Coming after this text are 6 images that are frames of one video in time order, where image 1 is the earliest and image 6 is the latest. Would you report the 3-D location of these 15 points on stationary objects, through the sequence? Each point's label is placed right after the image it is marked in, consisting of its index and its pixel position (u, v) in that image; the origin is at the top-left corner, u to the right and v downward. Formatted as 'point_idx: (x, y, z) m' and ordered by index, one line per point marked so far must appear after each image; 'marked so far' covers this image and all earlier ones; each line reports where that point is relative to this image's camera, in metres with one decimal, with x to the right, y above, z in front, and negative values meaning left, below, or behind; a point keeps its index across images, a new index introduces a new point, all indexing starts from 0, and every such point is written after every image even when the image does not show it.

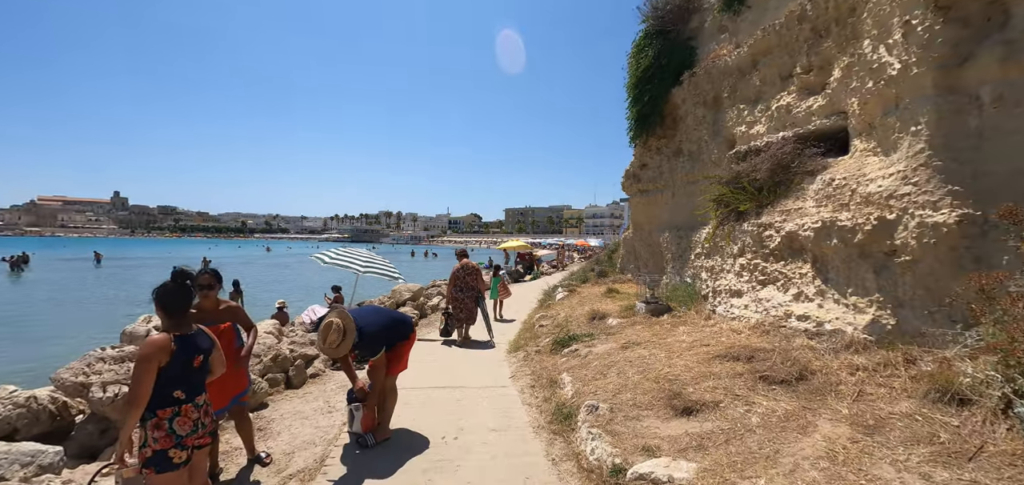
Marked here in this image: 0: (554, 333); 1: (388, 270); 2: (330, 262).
0: (+0.8, -1.7, +8.4) m
1: (-2.6, -0.6, +9.6) m
2: (-4.0, -0.4, +9.7) m
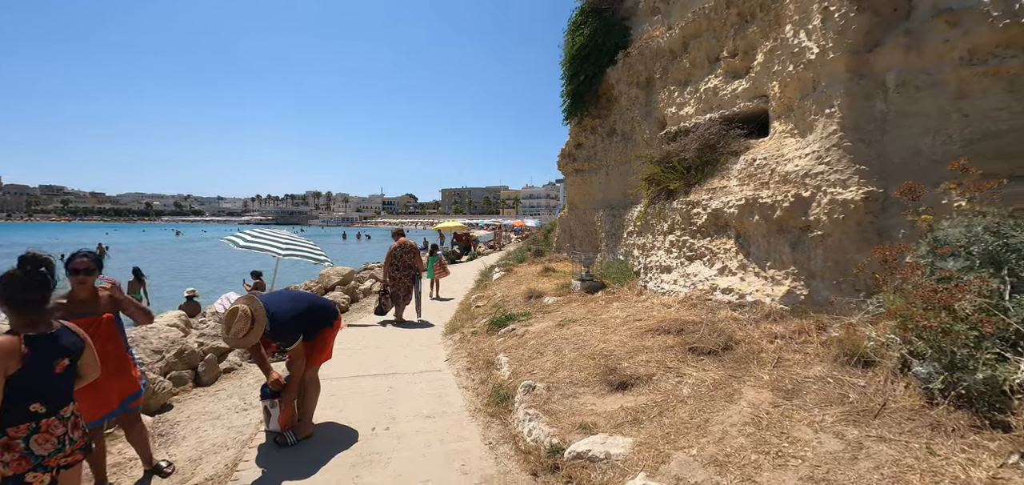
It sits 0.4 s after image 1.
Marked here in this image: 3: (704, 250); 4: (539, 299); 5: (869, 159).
0: (-0.4, -1.3, +8.3) m
1: (-4.0, -0.2, +8.9) m
2: (-5.3, 0.0, +8.8) m
3: (+3.0, -0.1, +6.8) m
4: (+0.5, -1.1, +8.5) m
5: (+4.0, +0.9, +4.9) m
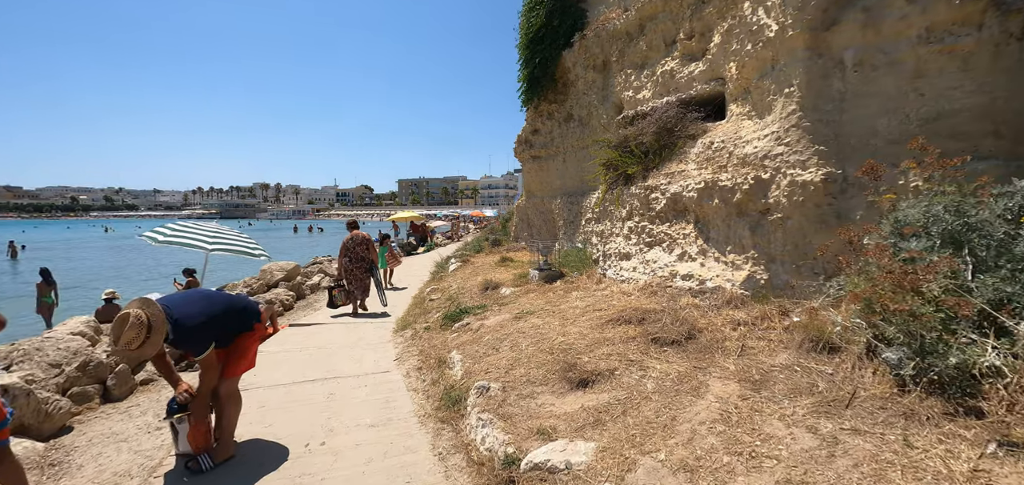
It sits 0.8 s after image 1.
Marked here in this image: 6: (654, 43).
0: (-1.2, -1.2, +7.8) m
1: (-4.8, -0.1, +8.1) m
2: (-6.2, +0.1, +7.9) m
3: (+2.3, +0.1, +6.7) m
4: (-0.3, -0.9, +8.2) m
5: (+3.4, +1.1, +4.8) m
6: (+2.9, +4.0, +8.9) m
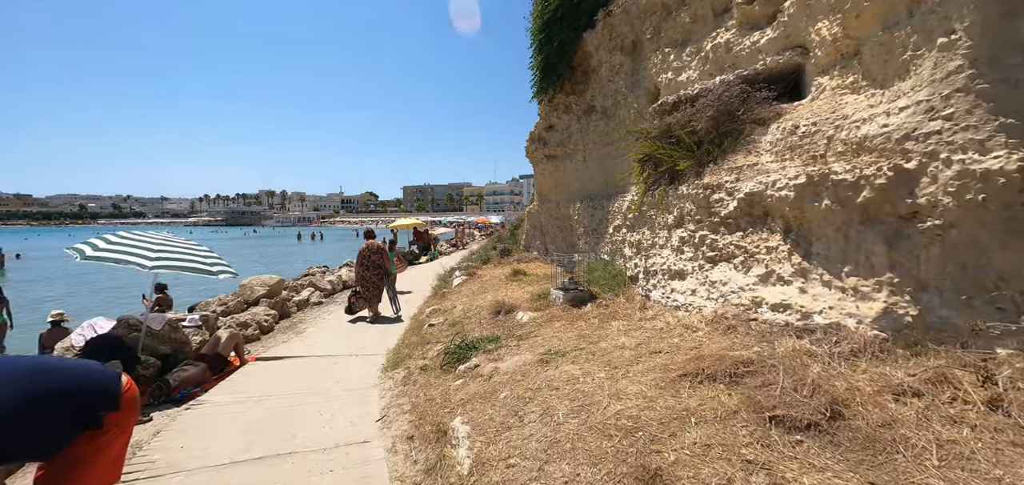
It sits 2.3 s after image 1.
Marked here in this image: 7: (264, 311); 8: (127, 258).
0: (-0.9, -1.4, +6.2) m
1: (-4.5, -0.3, +6.6) m
2: (-5.9, -0.1, +6.4) m
3: (+2.5, -0.1, +5.1) m
4: (0.0, -1.1, +6.6) m
5: (+3.7, +1.0, +3.2) m
6: (+3.1, +3.8, +7.4) m
7: (-5.4, -1.5, +9.7) m
8: (-5.3, -0.2, +6.1) m
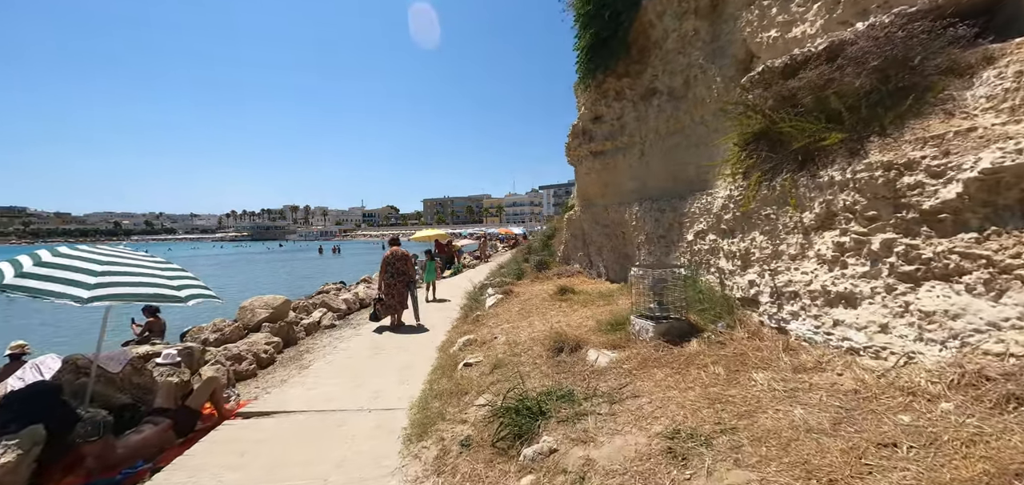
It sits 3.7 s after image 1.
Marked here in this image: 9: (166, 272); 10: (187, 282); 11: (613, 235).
0: (-0.2, -1.5, +4.5) m
1: (-3.8, -0.5, +5.0) m
2: (-5.2, -0.3, +4.8) m
3: (+3.2, -0.1, +3.2) m
4: (+0.7, -1.2, +4.8) m
5: (+4.2, +1.0, +1.3) m
6: (+3.9, +3.7, +5.6) m
7: (-4.6, -1.8, +8.1) m
8: (-4.6, -0.4, +4.5) m
9: (-4.0, -0.3, +5.1) m
10: (-3.8, -0.5, +5.2) m
11: (+2.3, +0.2, +10.0) m
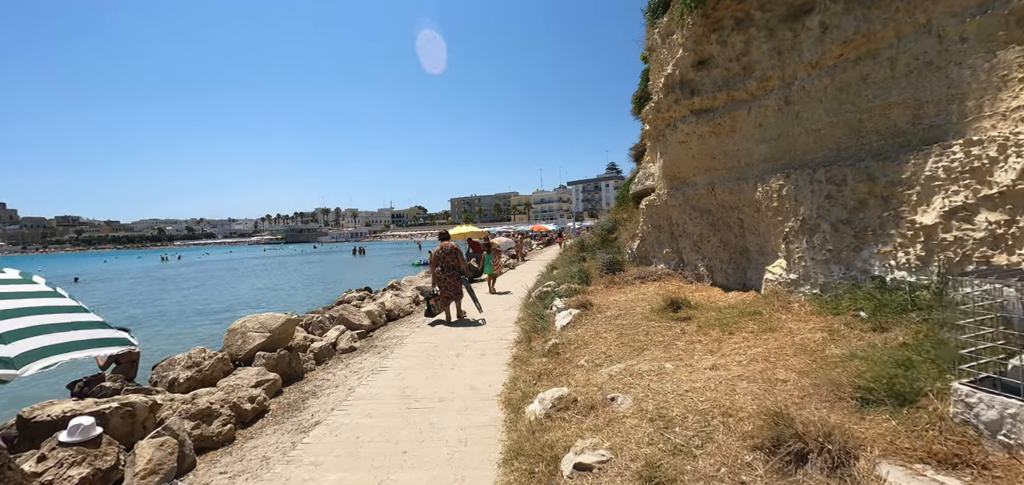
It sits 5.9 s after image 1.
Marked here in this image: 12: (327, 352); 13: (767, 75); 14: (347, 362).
0: (+0.7, -1.4, +1.9) m
1: (-2.8, -0.5, +2.6) m
2: (-4.2, -0.4, +2.6) m
3: (+4.0, 0.0, +0.4) m
4: (+1.7, -1.1, +2.2) m
5: (+4.9, +1.1, -1.5) m
6: (+4.7, +3.9, +2.7) m
7: (-3.4, -1.8, +5.8) m
8: (-3.6, -0.4, +2.2) m
9: (-3.0, -0.4, +2.8) m
10: (-2.9, -0.5, +2.9) m
11: (+3.5, +0.3, +7.3) m
12: (-3.1, -1.9, +7.5) m
13: (+3.6, +2.3, +6.2) m
14: (-2.6, -1.9, +7.0) m
